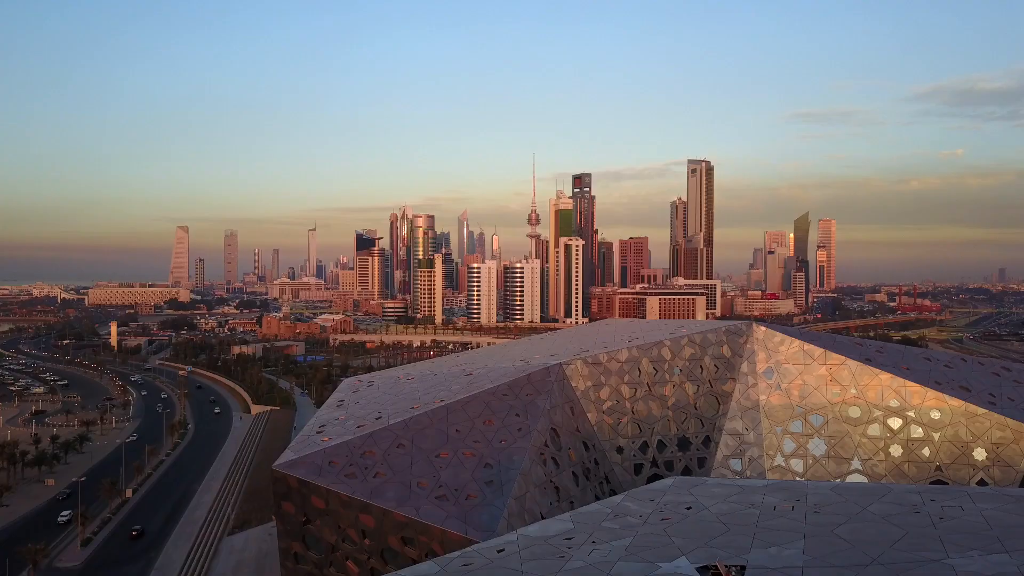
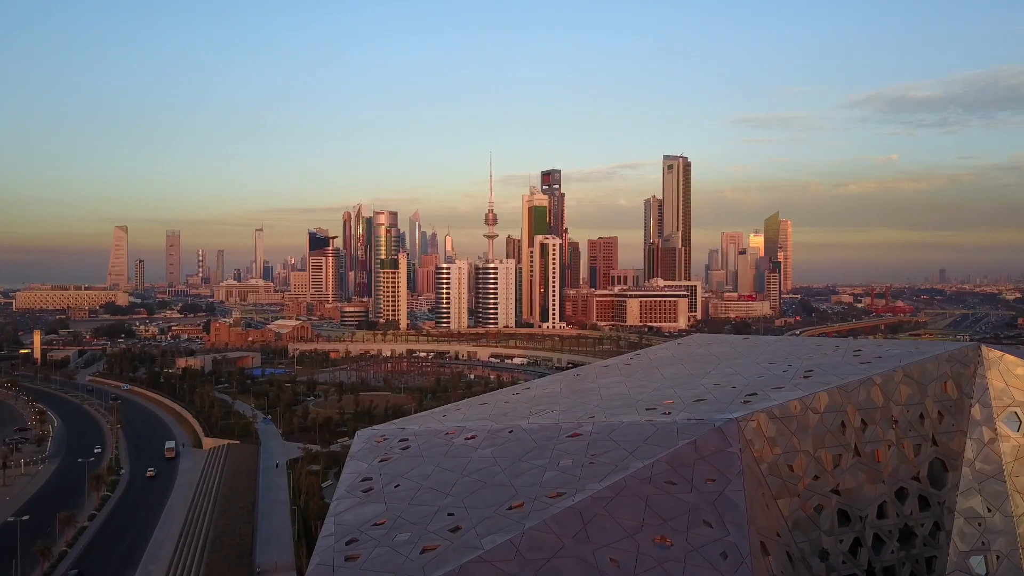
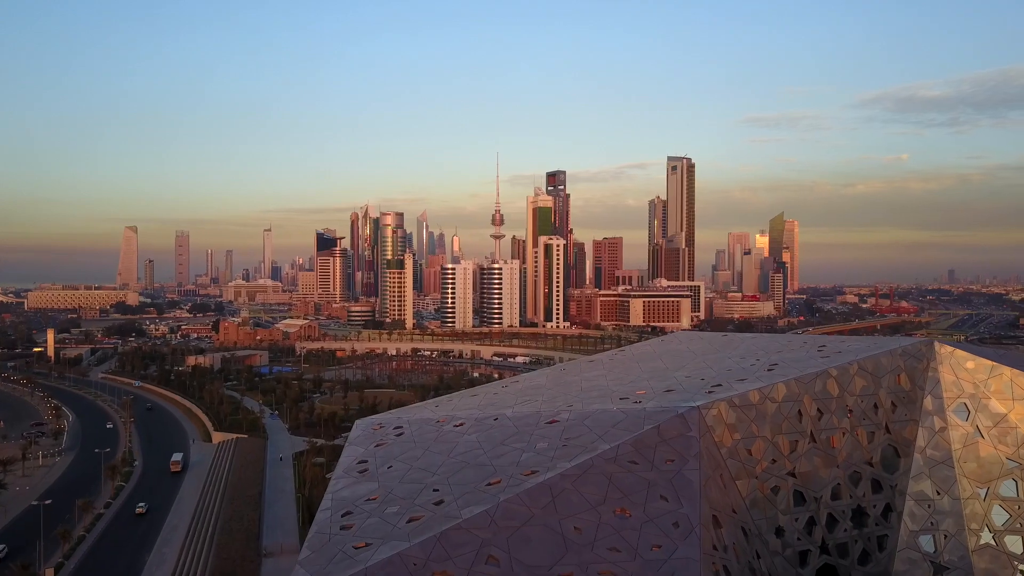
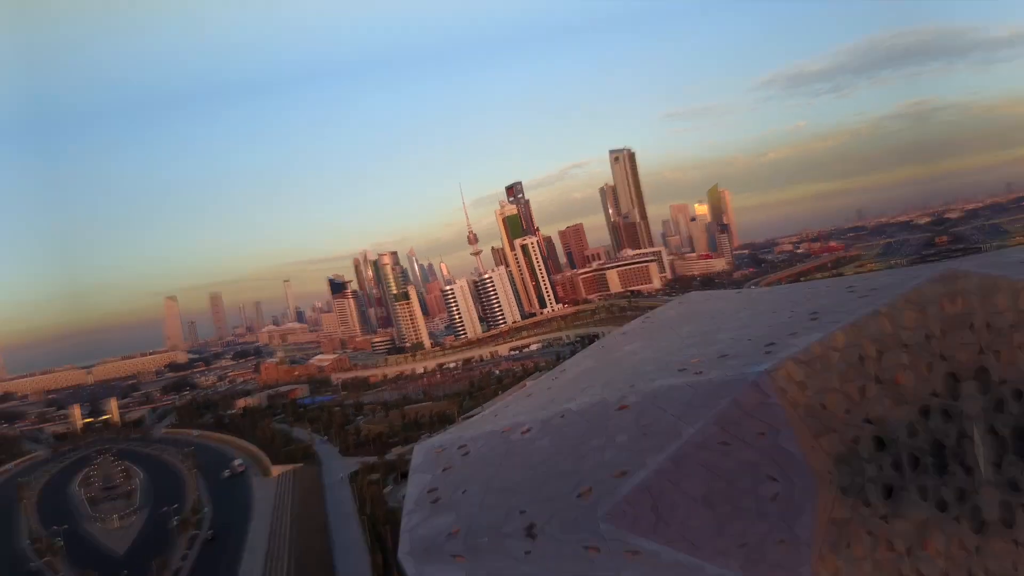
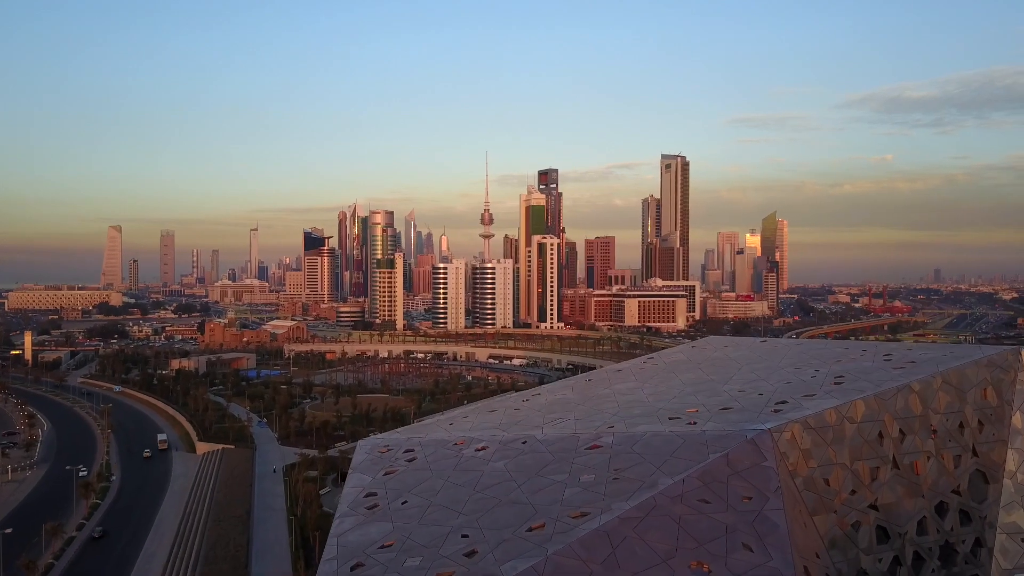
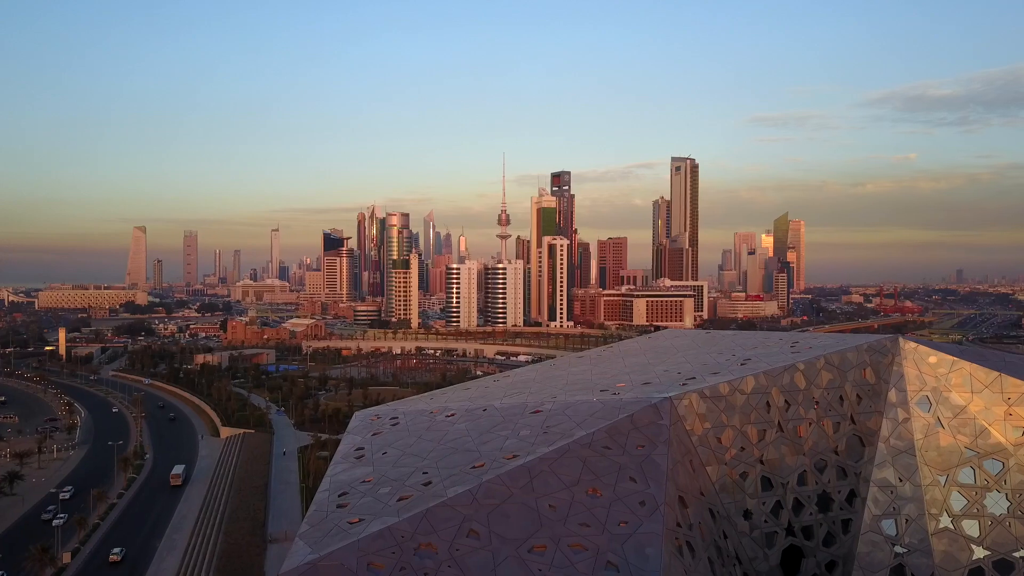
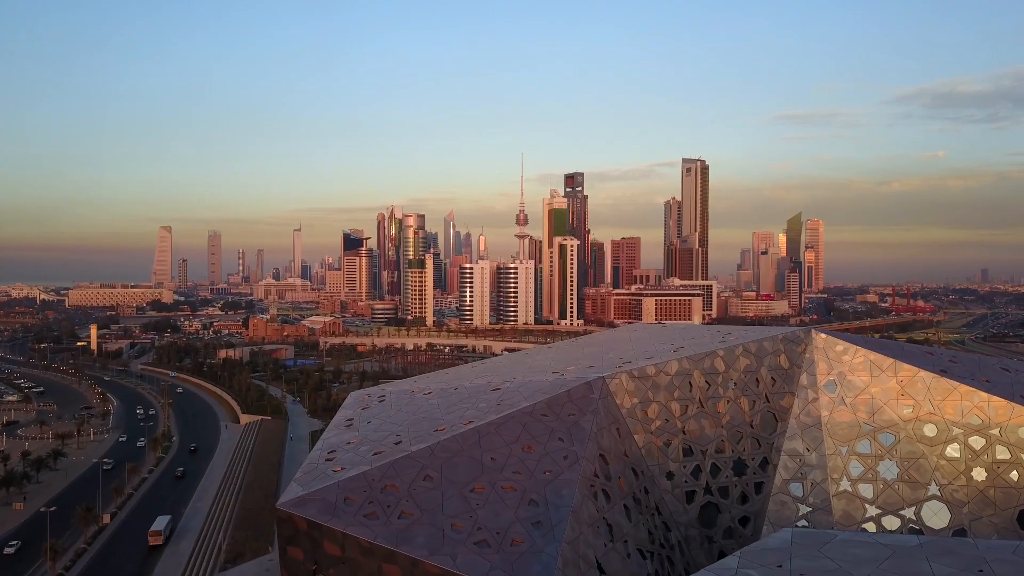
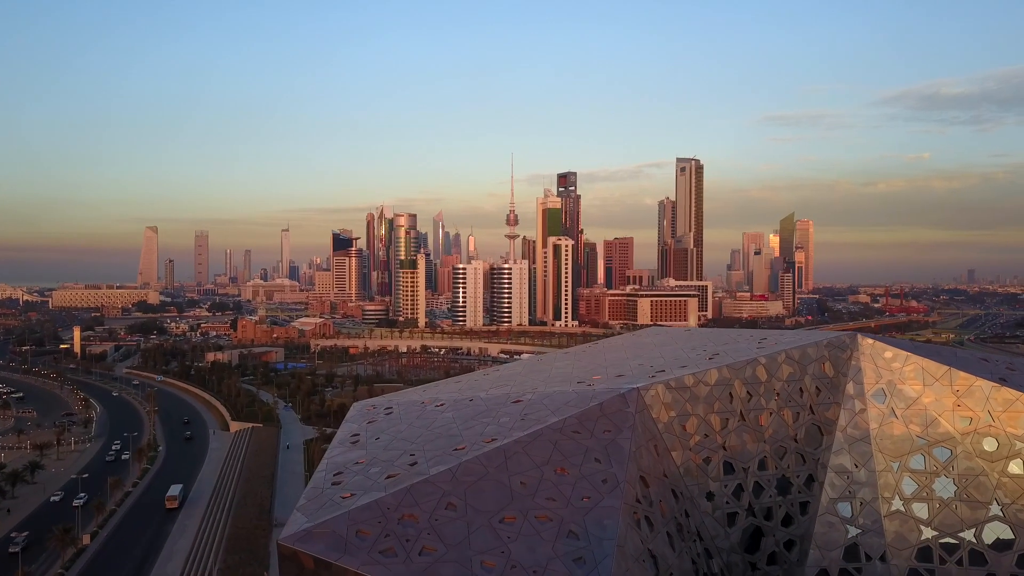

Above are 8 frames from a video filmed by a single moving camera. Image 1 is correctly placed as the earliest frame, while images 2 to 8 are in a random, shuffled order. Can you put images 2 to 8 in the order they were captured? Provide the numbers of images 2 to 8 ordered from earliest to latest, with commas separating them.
7, 8, 6, 3, 2, 5, 4
